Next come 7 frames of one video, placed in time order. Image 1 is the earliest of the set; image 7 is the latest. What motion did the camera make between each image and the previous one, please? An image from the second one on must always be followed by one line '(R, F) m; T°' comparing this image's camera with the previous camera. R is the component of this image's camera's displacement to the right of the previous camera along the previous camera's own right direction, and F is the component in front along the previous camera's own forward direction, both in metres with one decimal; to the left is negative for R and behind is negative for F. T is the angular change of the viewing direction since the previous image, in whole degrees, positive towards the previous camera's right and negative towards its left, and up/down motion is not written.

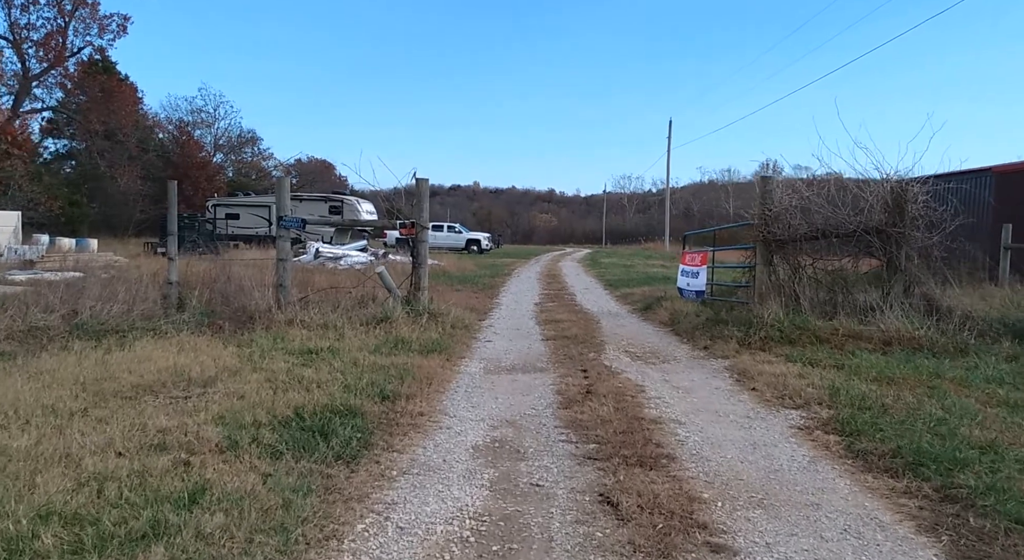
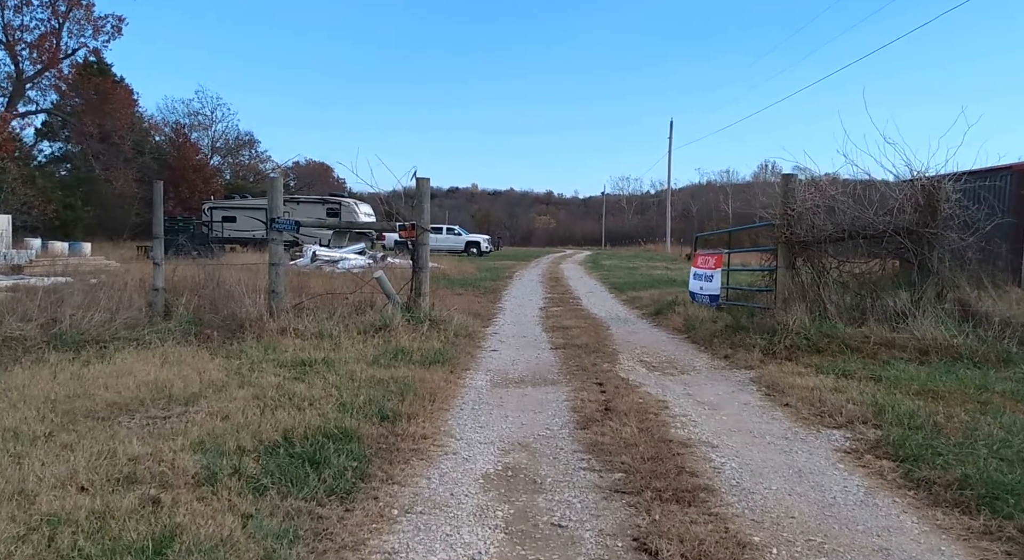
(-0.1, +0.5) m; 0°
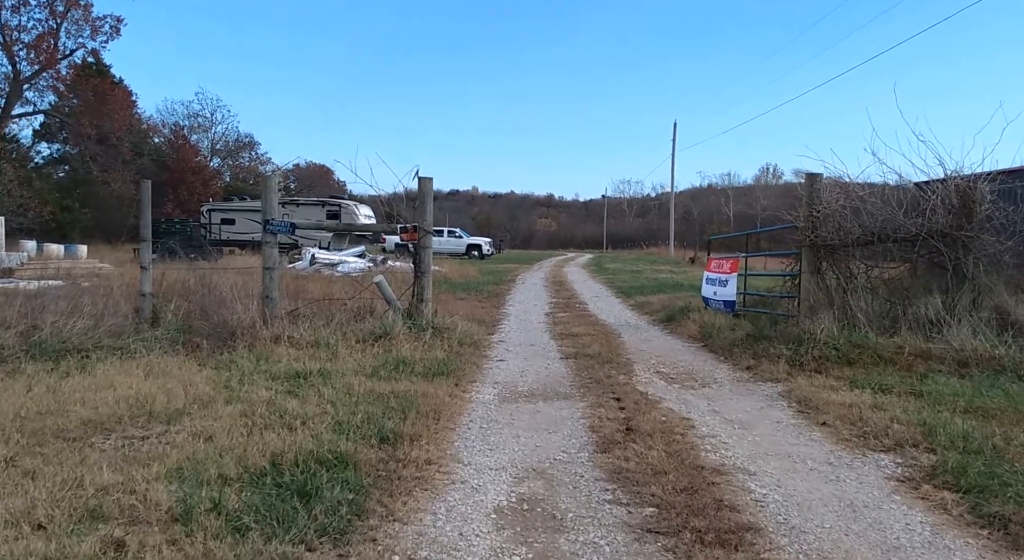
(-0.1, +0.5) m; 0°
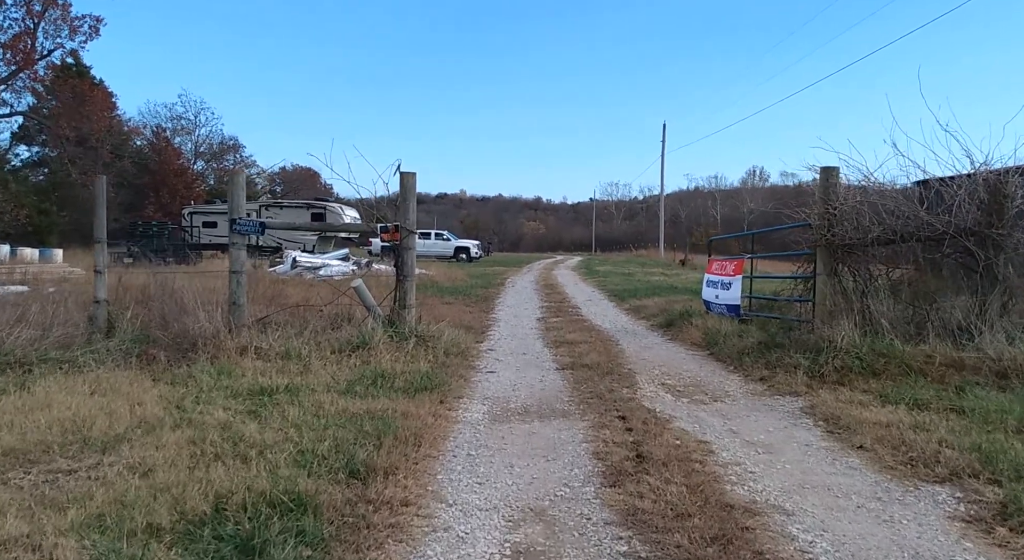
(0.0, +0.7) m; +1°
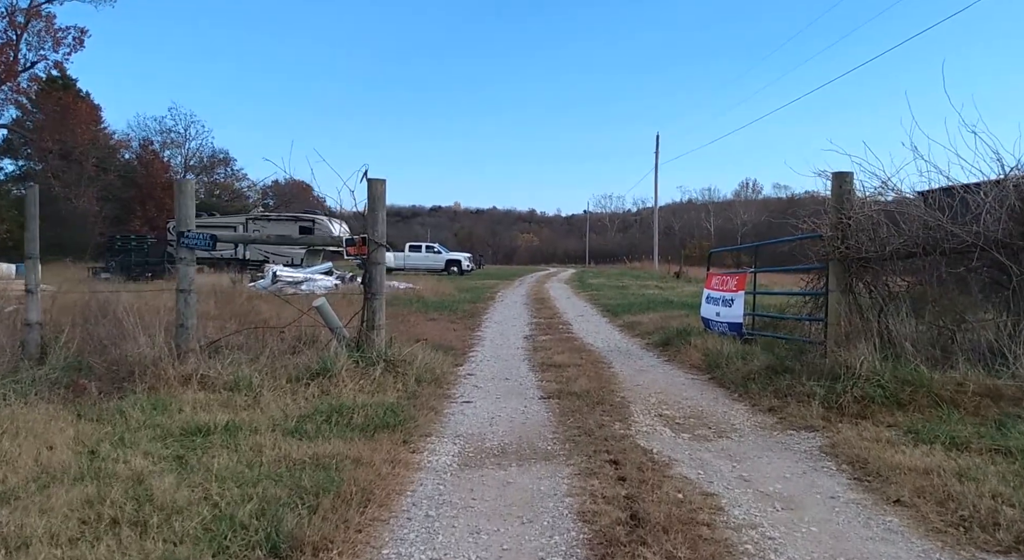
(+0.1, +0.7) m; 0°
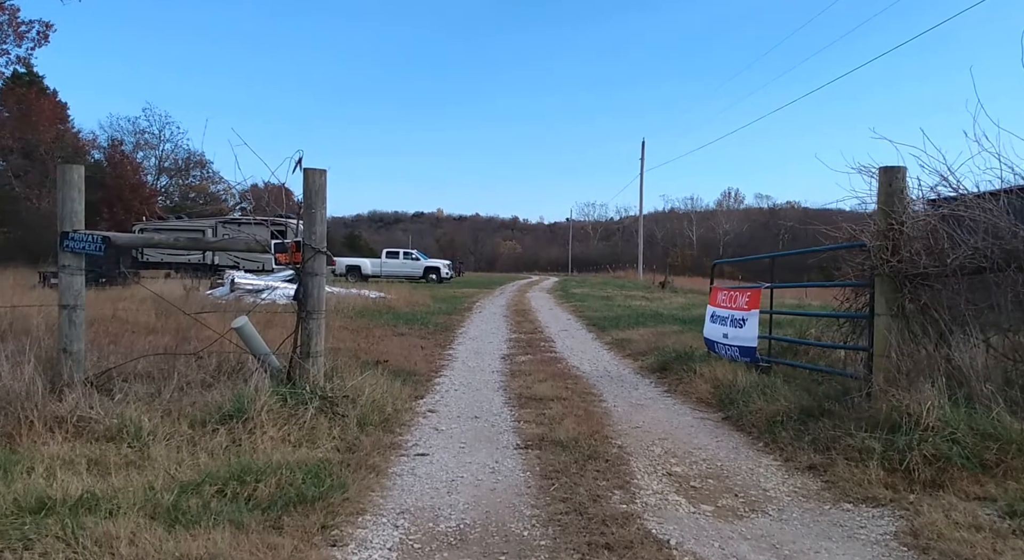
(+0.1, +1.3) m; +1°
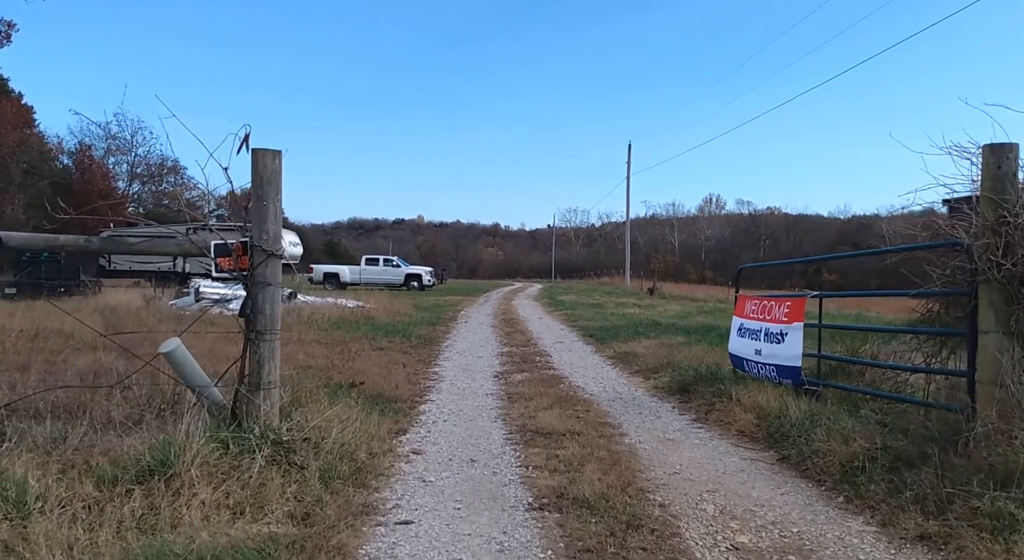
(-0.2, +1.2) m; +2°
